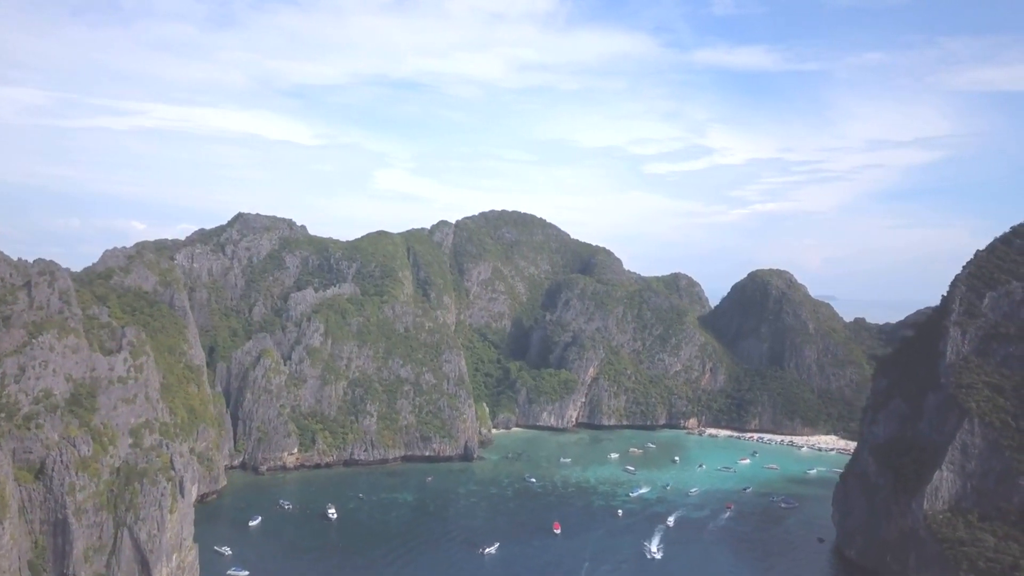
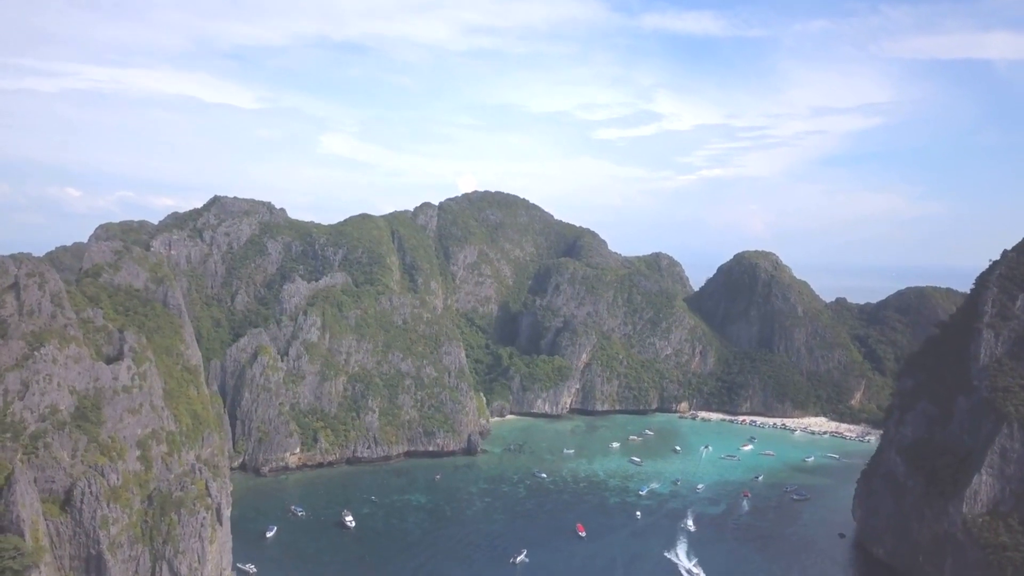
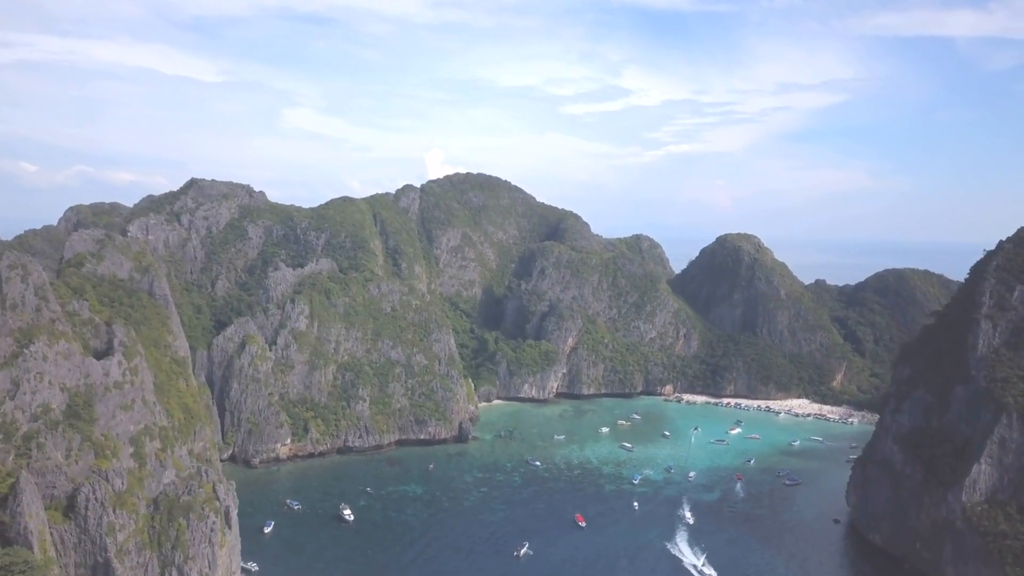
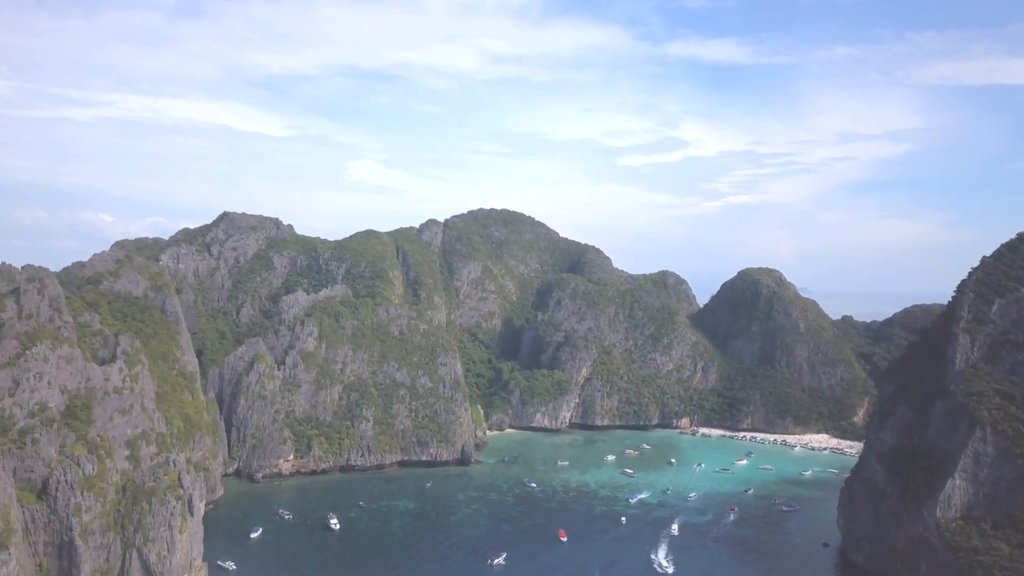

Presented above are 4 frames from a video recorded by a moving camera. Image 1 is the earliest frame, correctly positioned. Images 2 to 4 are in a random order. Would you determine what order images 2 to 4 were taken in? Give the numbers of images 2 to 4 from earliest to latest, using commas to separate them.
4, 2, 3
